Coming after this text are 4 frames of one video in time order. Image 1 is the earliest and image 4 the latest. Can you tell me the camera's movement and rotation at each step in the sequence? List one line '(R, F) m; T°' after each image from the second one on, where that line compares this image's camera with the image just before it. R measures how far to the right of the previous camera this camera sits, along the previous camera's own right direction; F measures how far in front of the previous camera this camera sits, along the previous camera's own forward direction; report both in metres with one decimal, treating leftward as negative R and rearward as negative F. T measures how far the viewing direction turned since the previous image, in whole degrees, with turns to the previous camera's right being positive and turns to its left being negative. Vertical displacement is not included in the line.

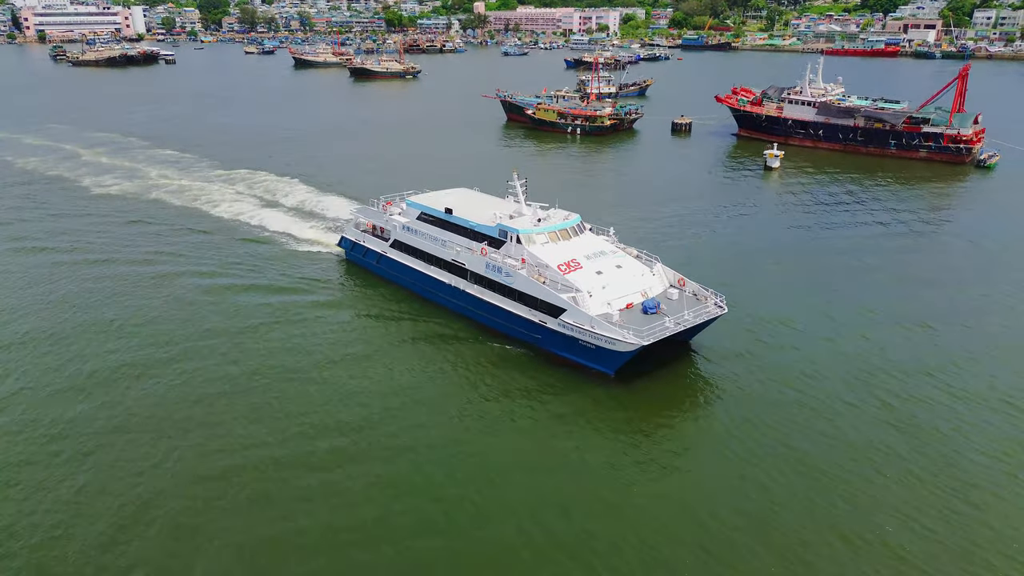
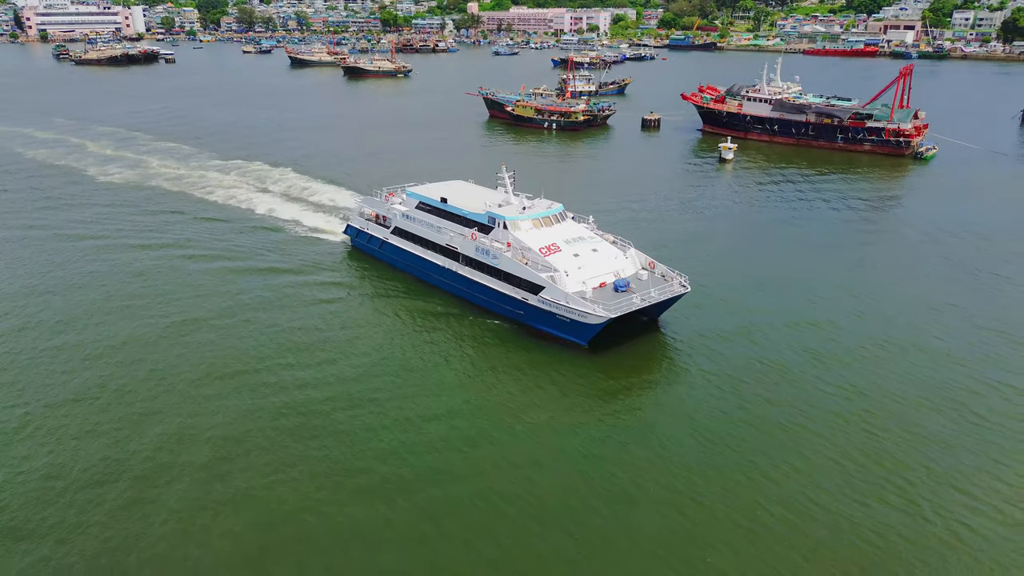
(+1.6, -3.1) m; 0°
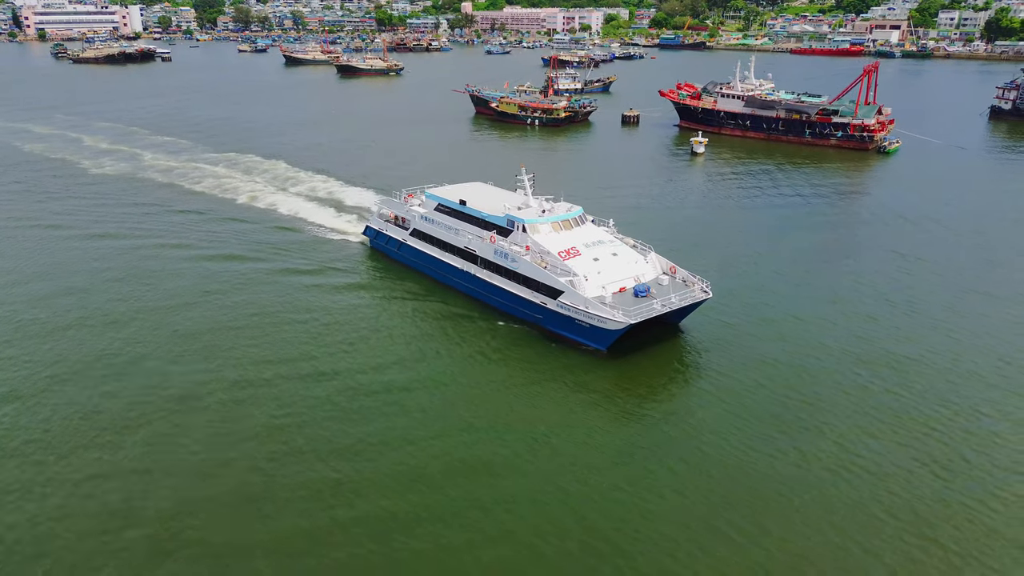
(+1.2, -1.7) m; 0°
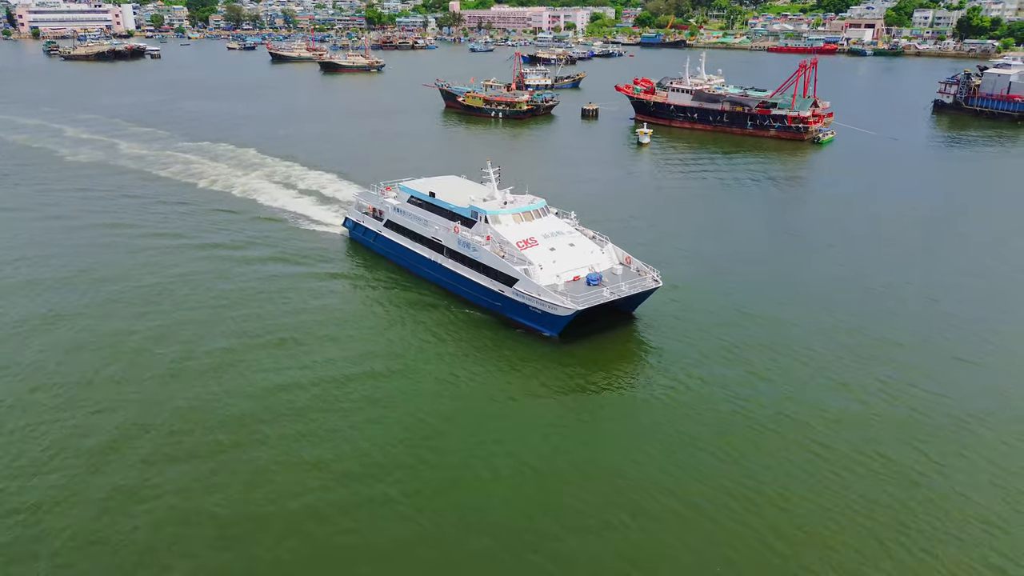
(+3.0, -2.6) m; 0°
